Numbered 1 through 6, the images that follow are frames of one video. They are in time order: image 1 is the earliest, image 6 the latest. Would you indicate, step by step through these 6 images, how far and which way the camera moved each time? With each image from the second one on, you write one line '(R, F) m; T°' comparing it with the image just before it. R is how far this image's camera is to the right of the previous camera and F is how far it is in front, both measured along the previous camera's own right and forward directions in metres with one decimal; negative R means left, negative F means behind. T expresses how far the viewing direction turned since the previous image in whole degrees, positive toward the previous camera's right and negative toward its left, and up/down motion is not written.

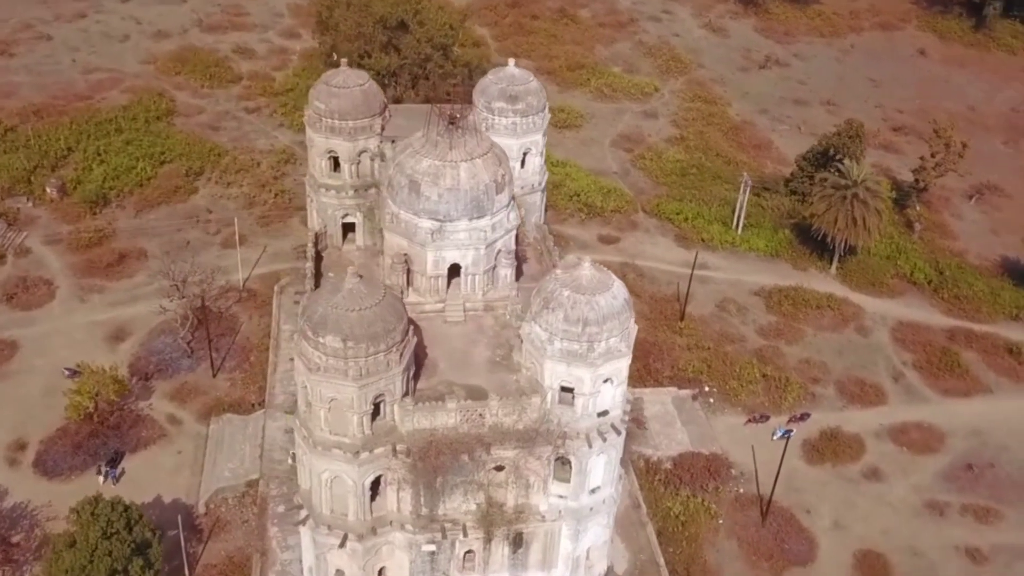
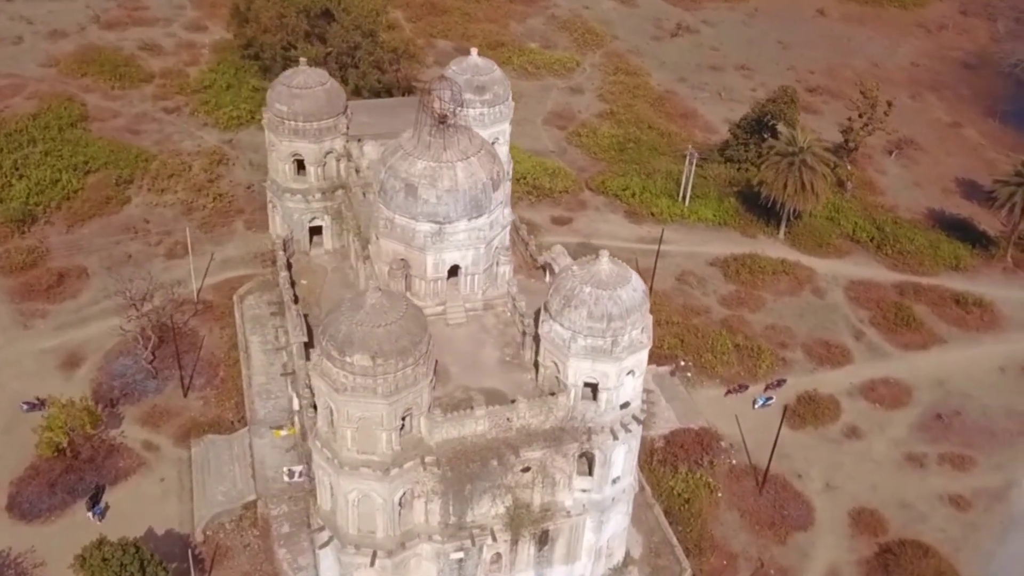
(-3.7, +0.6) m; +6°
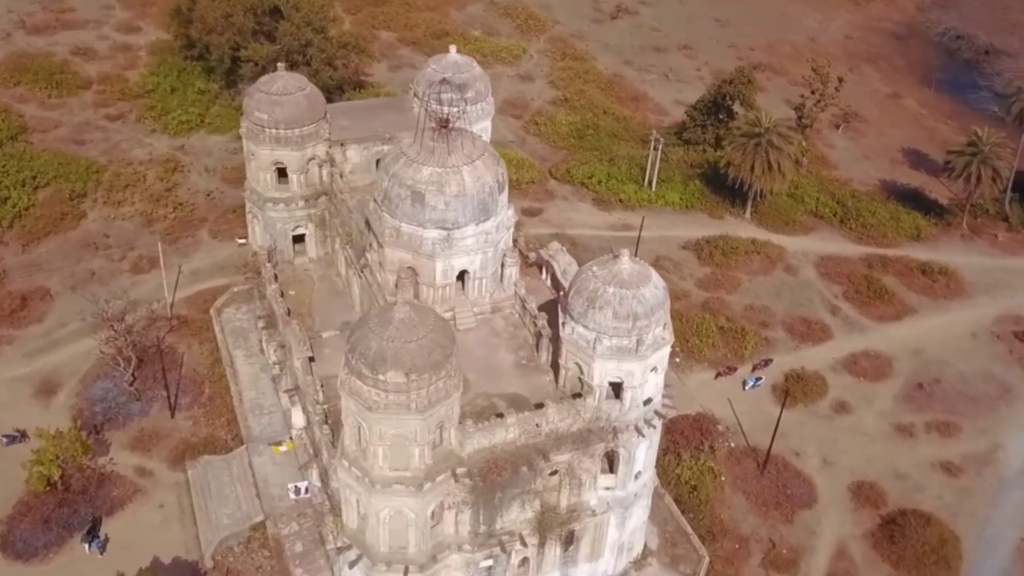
(-2.9, +0.4) m; +5°
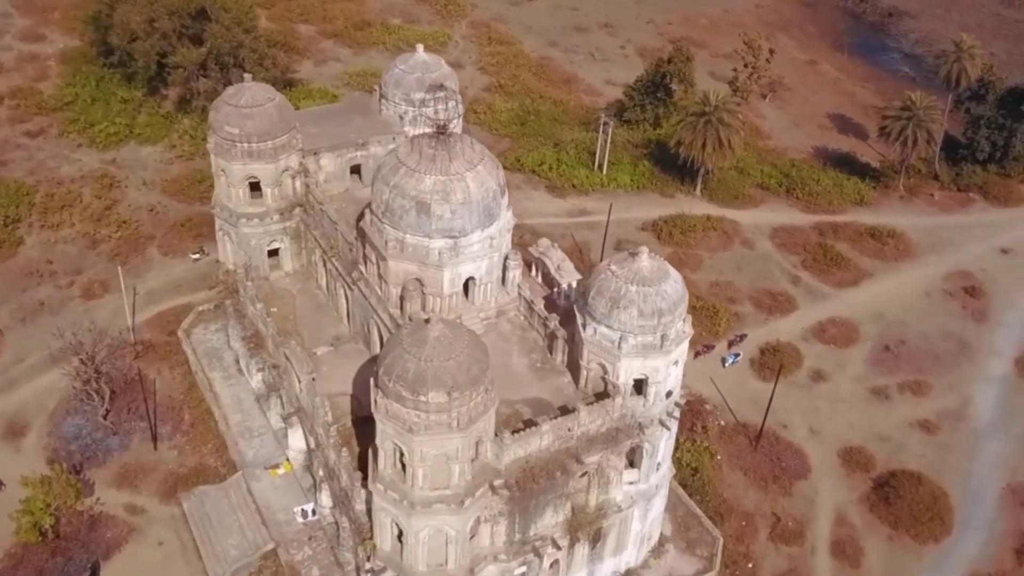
(-3.6, +0.5) m; +6°
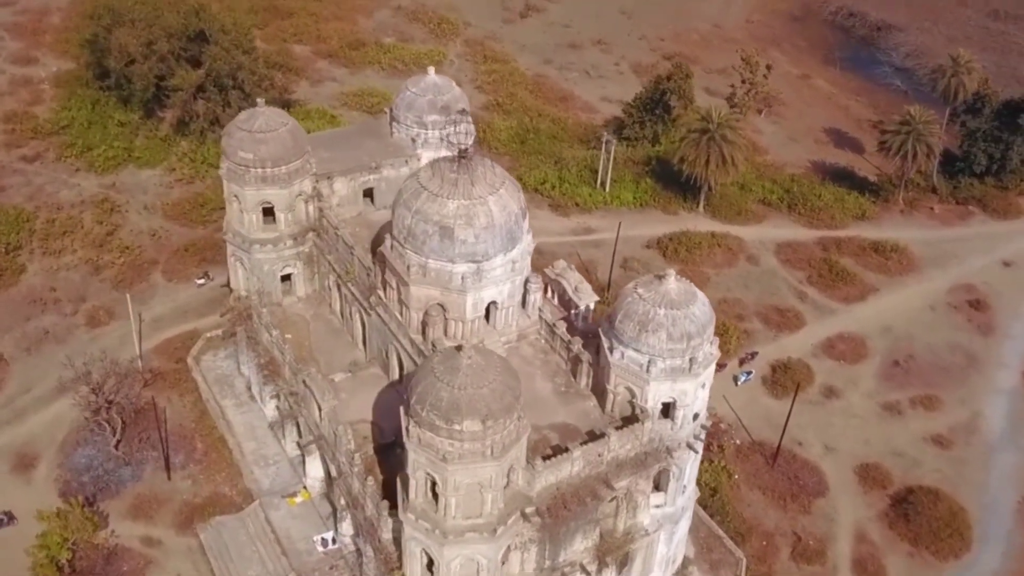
(-1.3, +0.2) m; +1°
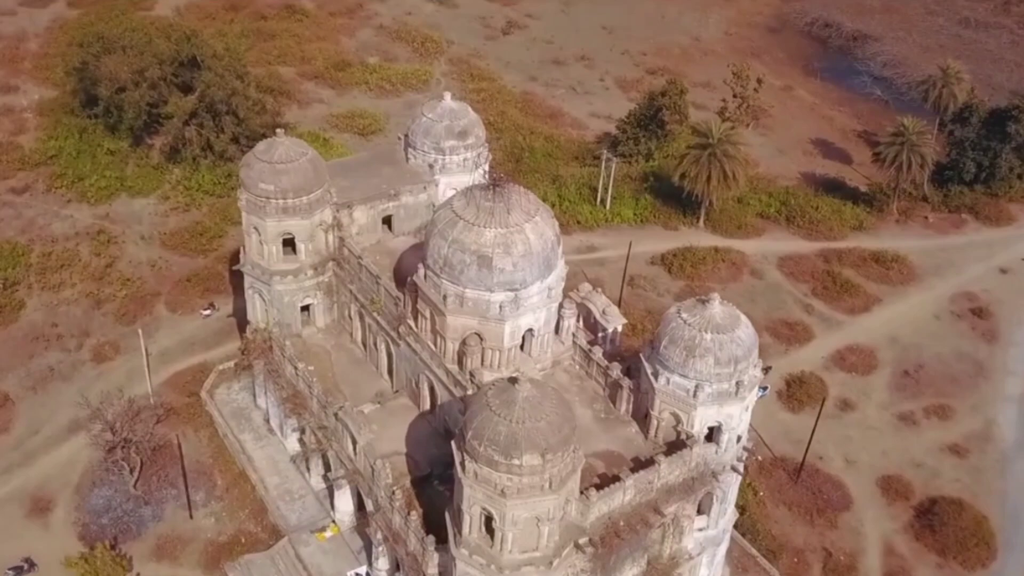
(-2.4, +0.3) m; +2°
